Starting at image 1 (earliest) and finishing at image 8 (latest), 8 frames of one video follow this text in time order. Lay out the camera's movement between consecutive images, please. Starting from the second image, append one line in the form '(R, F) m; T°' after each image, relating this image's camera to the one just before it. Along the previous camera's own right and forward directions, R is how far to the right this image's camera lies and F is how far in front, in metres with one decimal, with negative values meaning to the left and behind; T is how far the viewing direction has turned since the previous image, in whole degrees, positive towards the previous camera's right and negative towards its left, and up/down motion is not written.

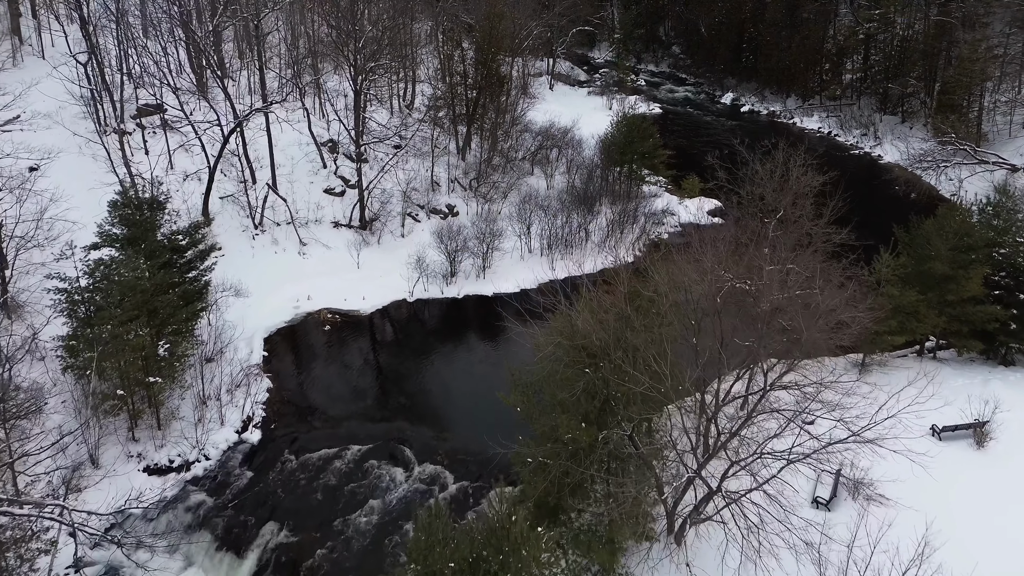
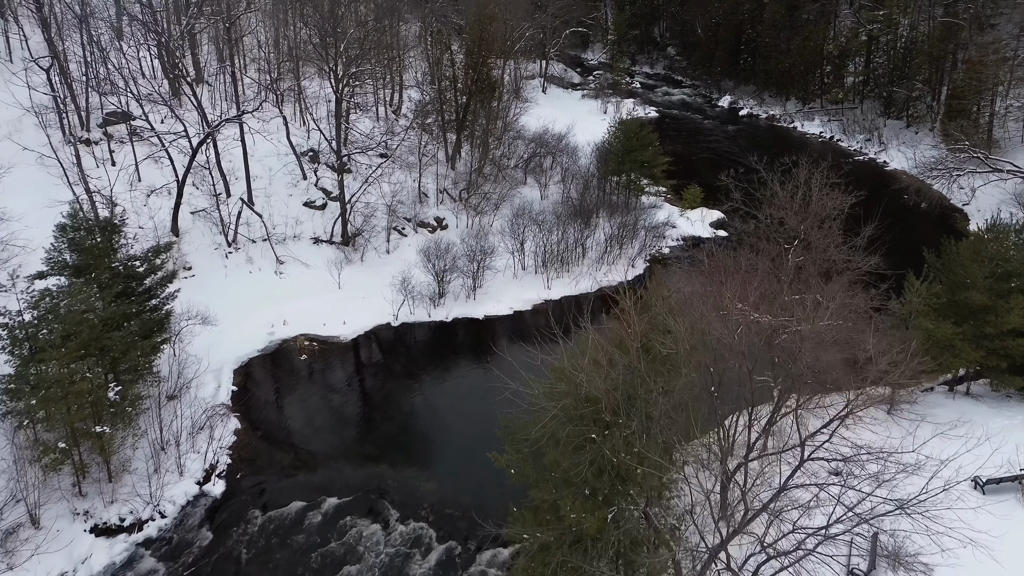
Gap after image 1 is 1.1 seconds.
(0.0, +1.8) m; +1°
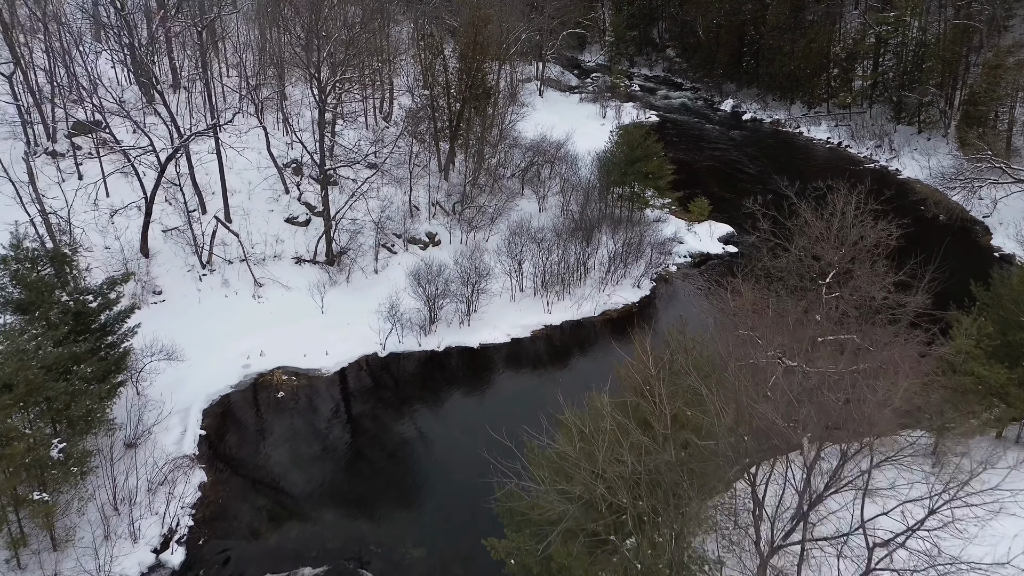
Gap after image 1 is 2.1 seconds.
(0.0, +1.9) m; 0°
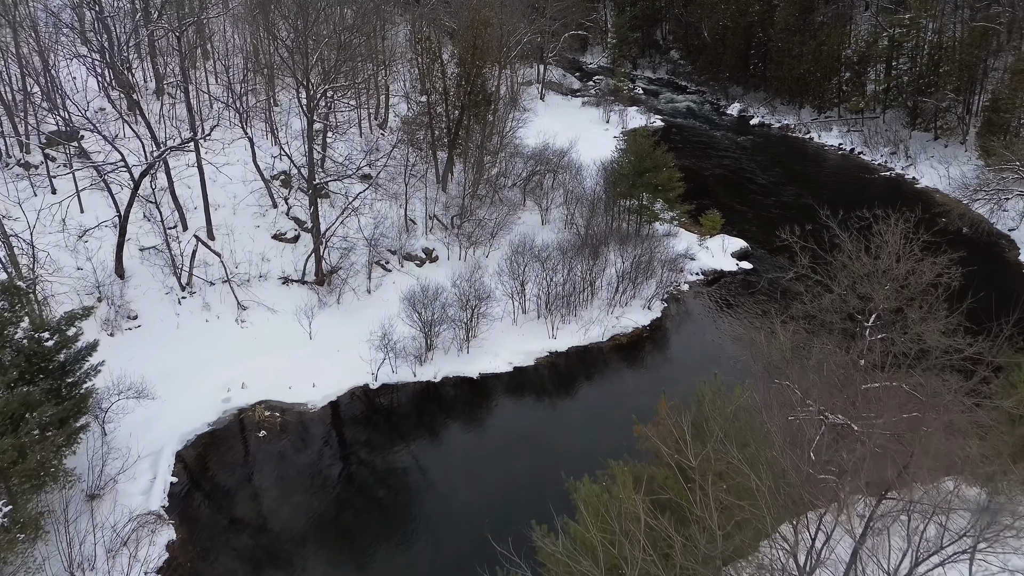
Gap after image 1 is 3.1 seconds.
(-0.1, +1.6) m; 0°
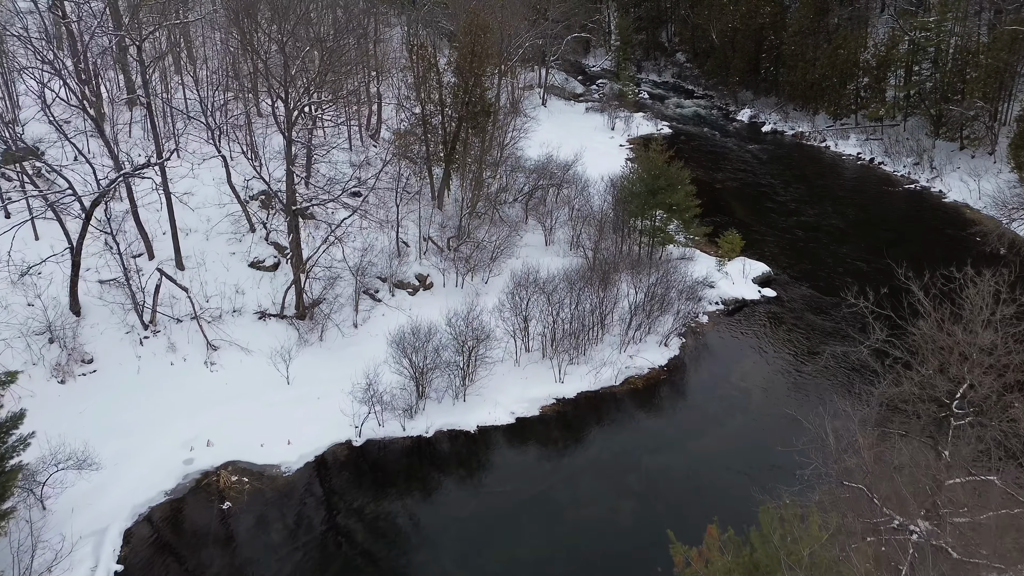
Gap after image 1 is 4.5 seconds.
(-0.1, +2.4) m; 0°
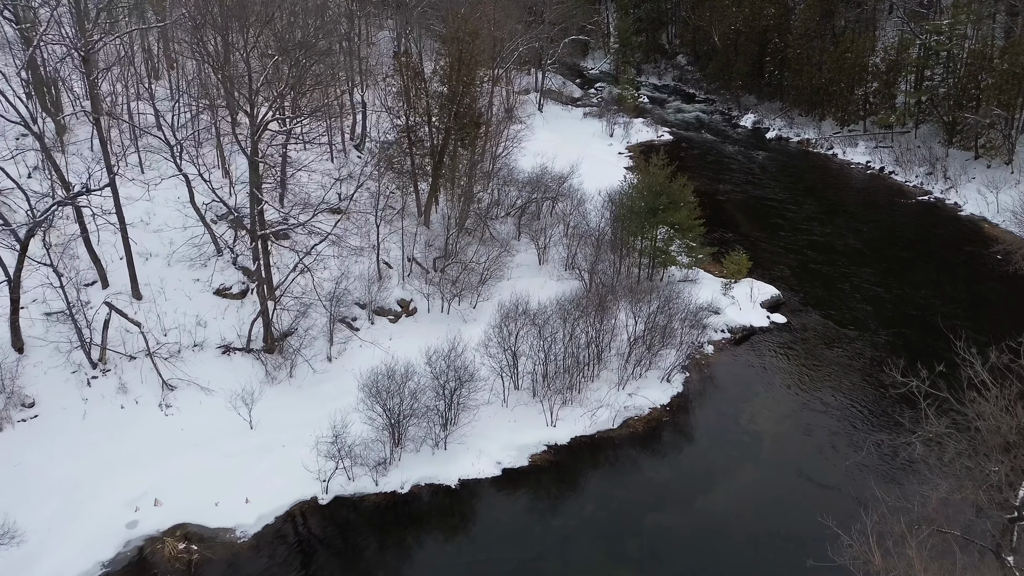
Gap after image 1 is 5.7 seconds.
(+0.3, +1.9) m; 0°
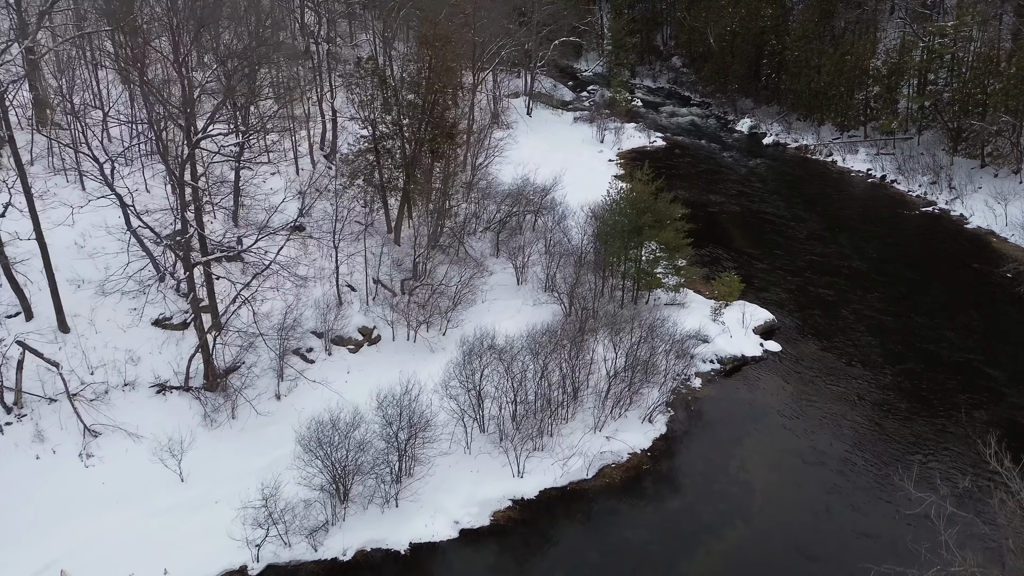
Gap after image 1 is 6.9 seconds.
(+0.9, +1.9) m; 0°
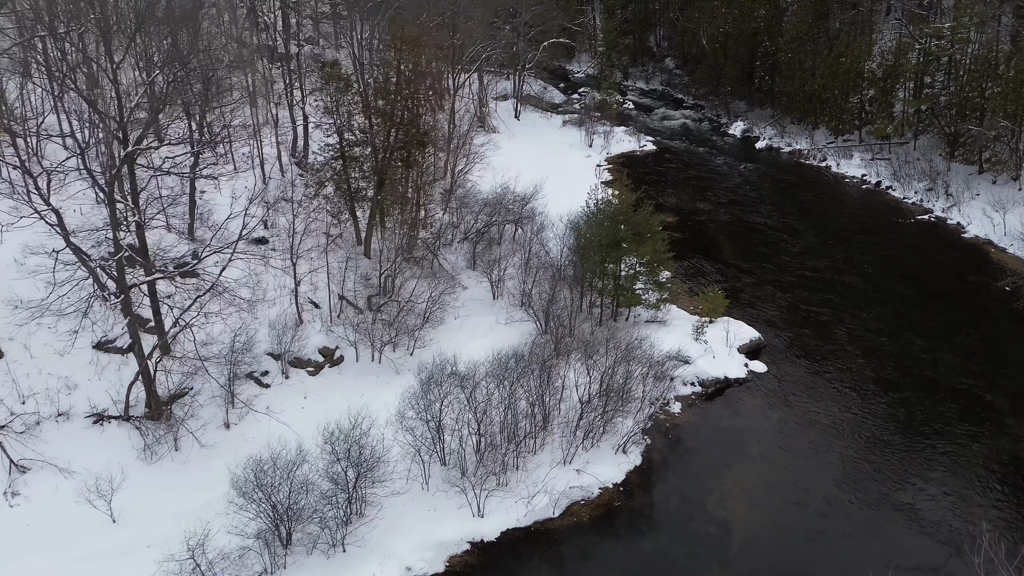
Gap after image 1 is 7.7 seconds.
(+0.8, +1.2) m; 0°
